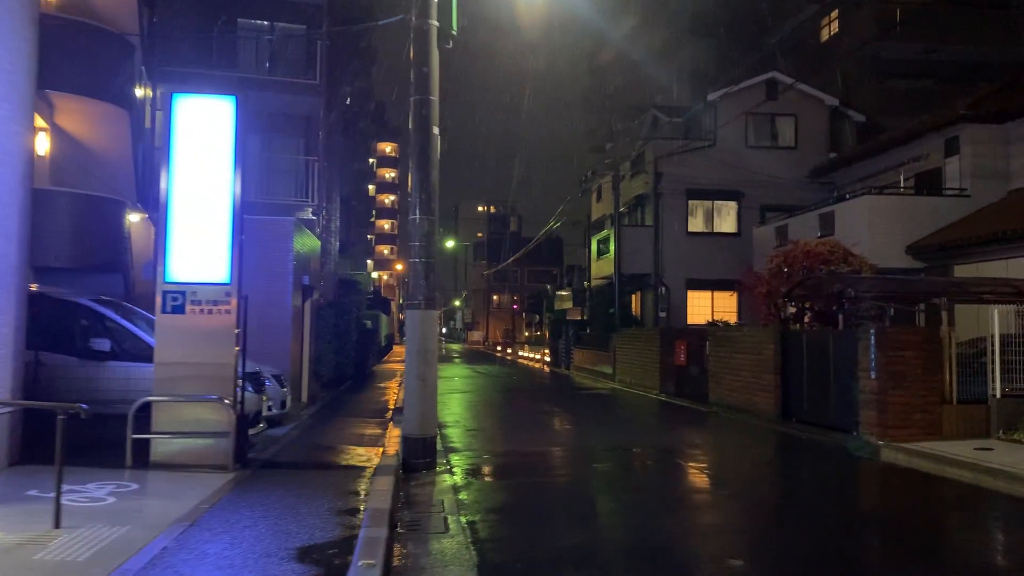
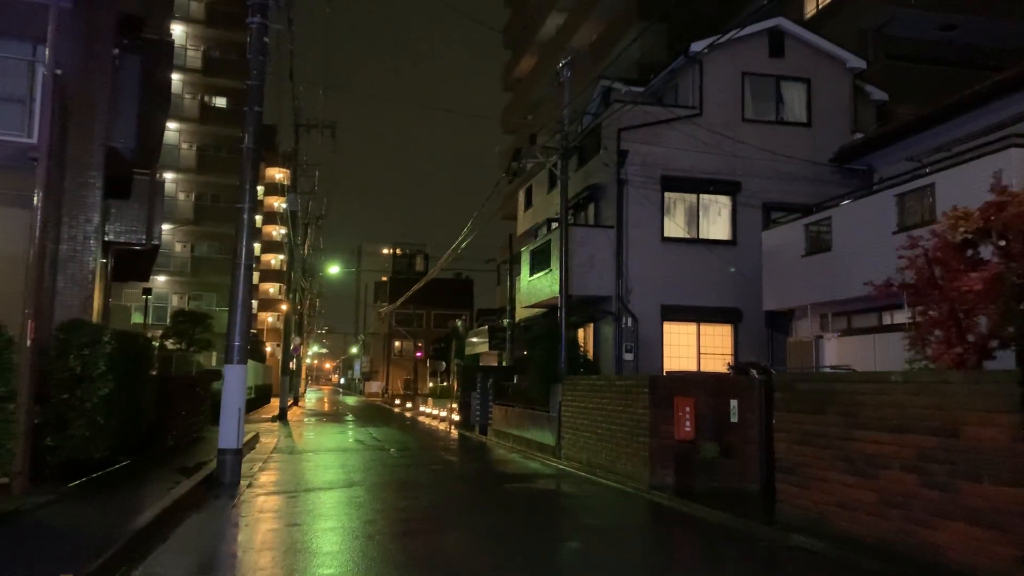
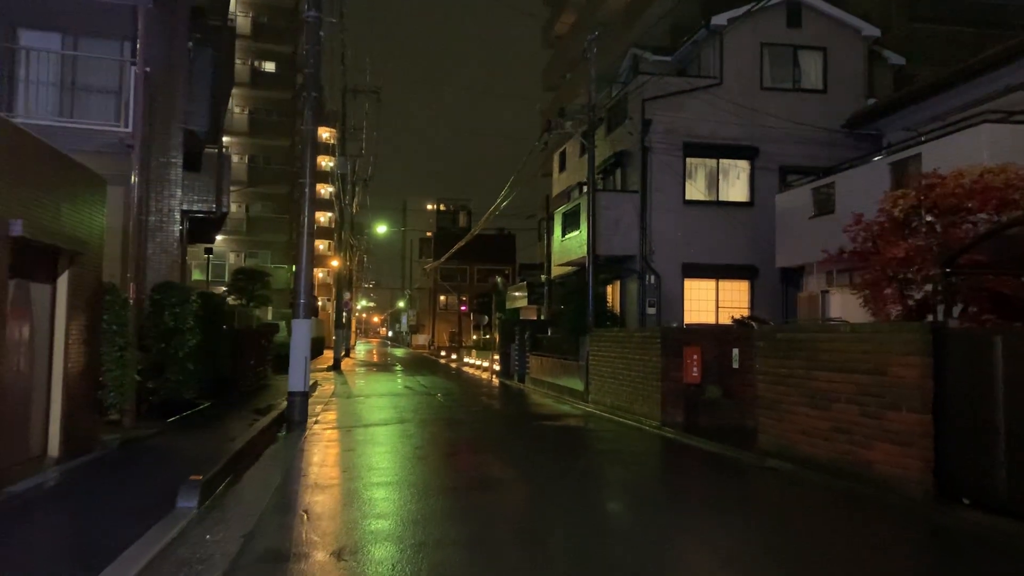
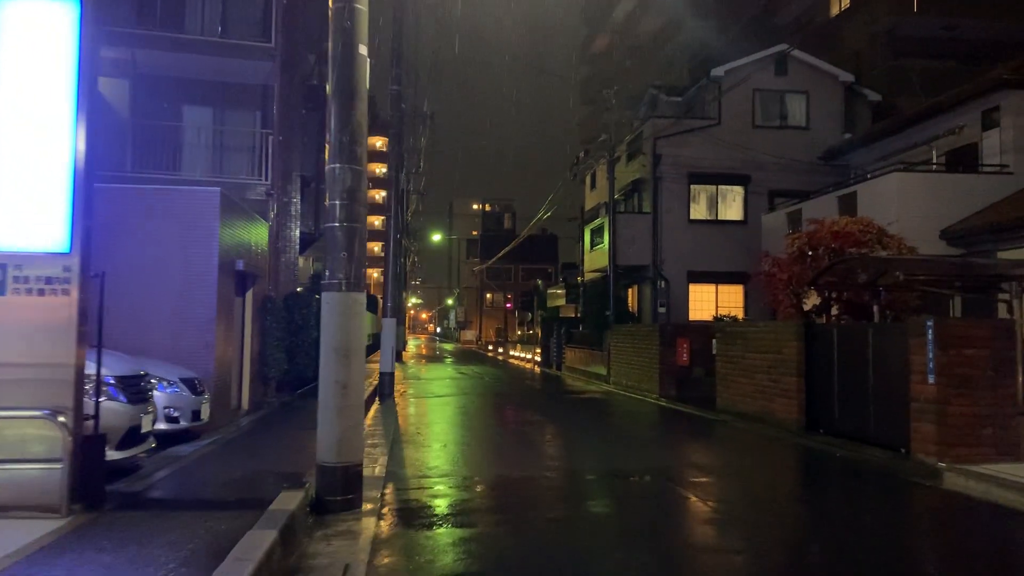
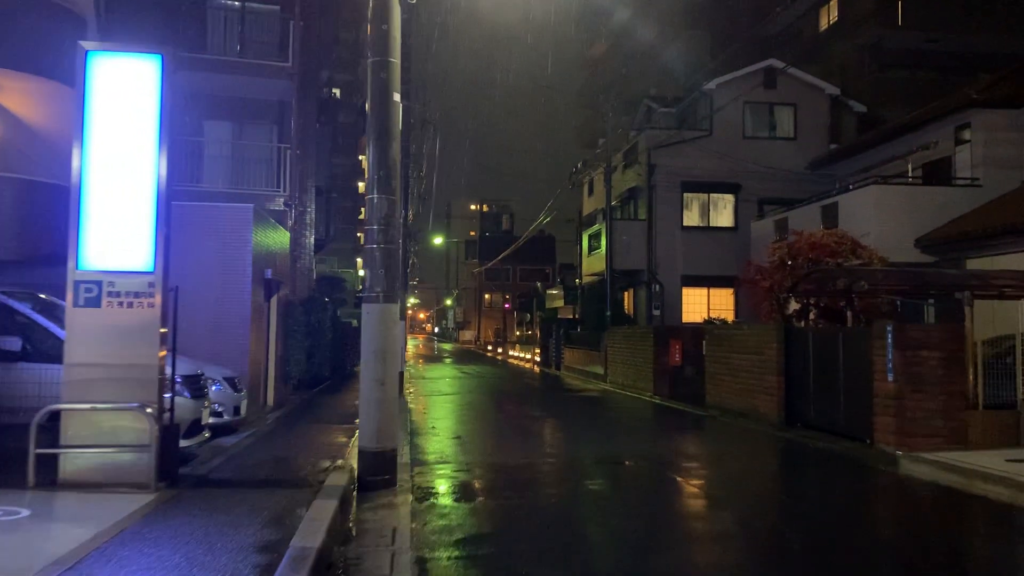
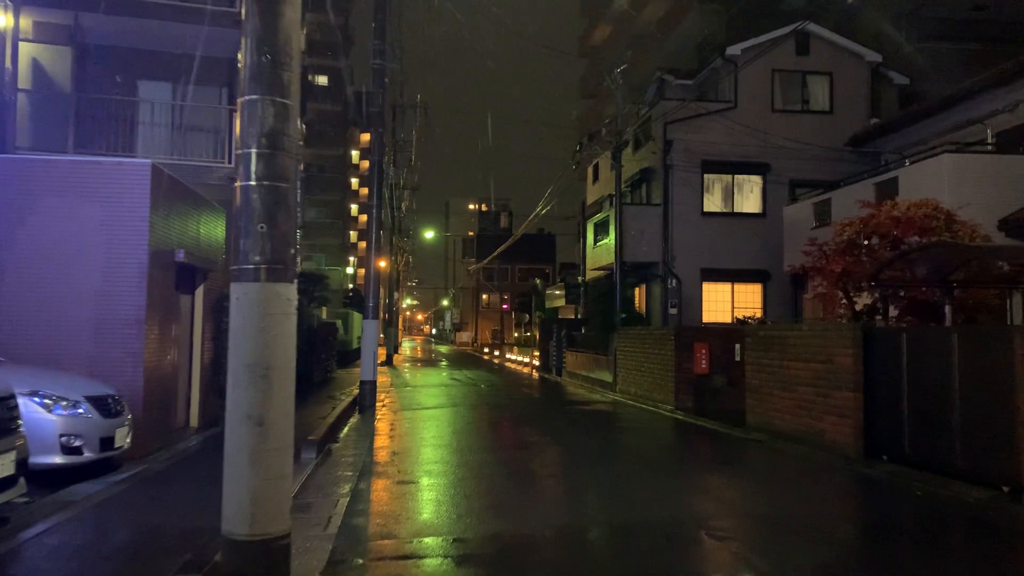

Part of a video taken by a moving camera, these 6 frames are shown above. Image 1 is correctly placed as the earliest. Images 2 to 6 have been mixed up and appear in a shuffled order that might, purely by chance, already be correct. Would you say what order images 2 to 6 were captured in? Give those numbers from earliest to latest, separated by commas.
5, 4, 6, 3, 2
